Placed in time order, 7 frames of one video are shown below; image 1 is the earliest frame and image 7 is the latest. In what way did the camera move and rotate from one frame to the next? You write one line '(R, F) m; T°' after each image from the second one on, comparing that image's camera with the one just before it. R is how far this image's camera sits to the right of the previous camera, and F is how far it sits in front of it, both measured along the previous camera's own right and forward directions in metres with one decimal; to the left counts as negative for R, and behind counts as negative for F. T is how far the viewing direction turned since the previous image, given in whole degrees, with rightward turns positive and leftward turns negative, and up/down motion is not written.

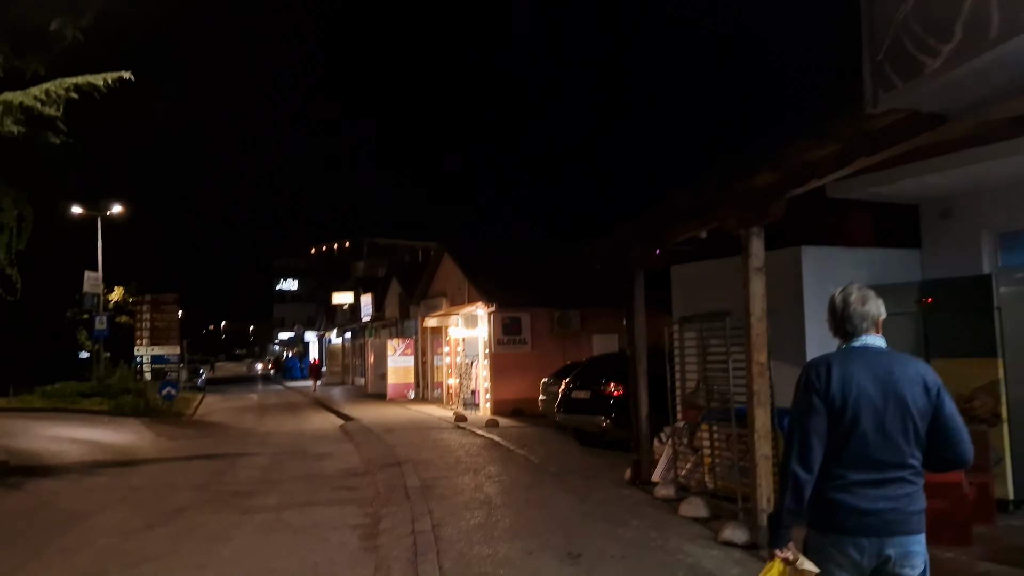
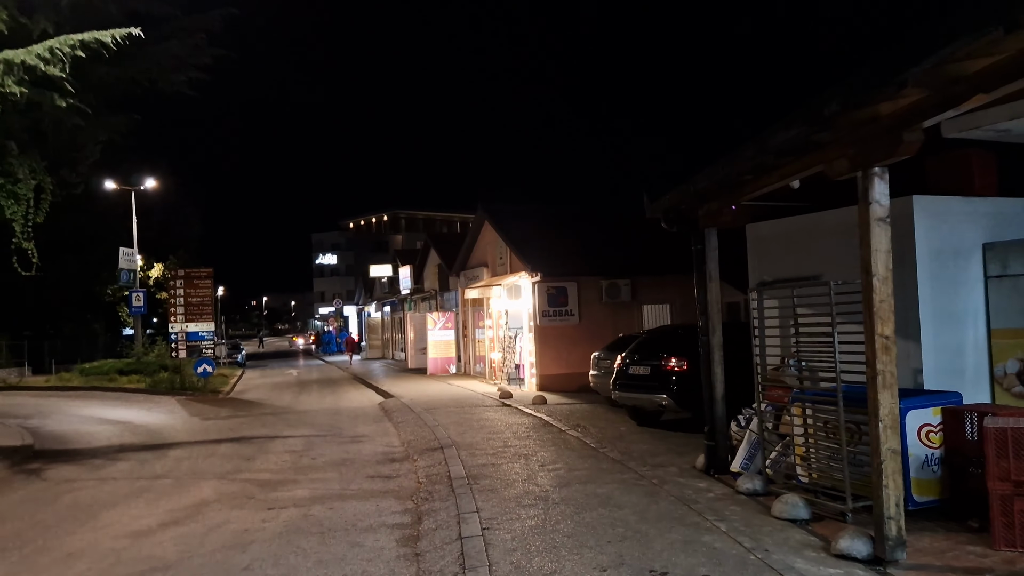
(-0.2, +1.1) m; -3°
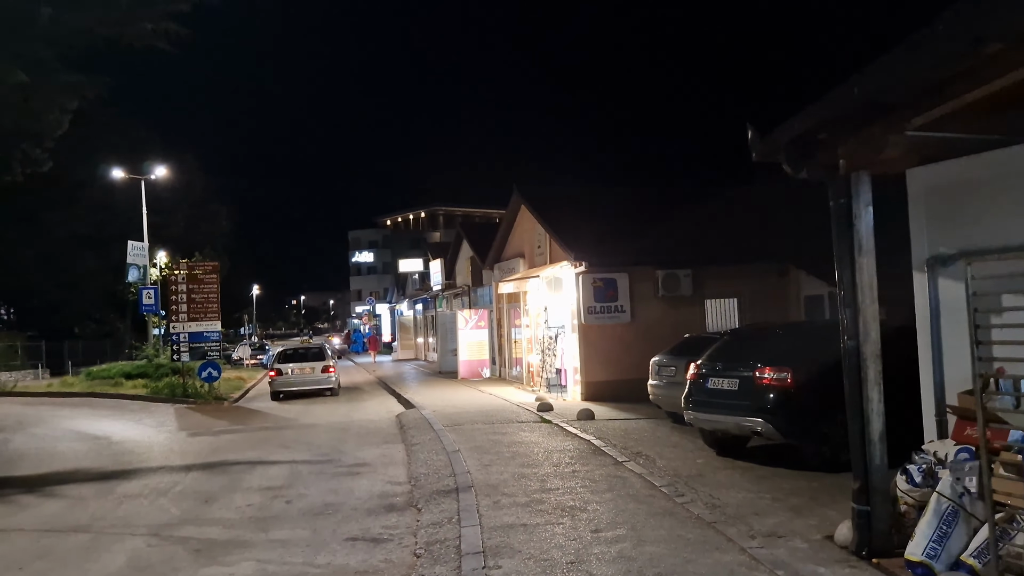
(0.0, +2.9) m; -3°
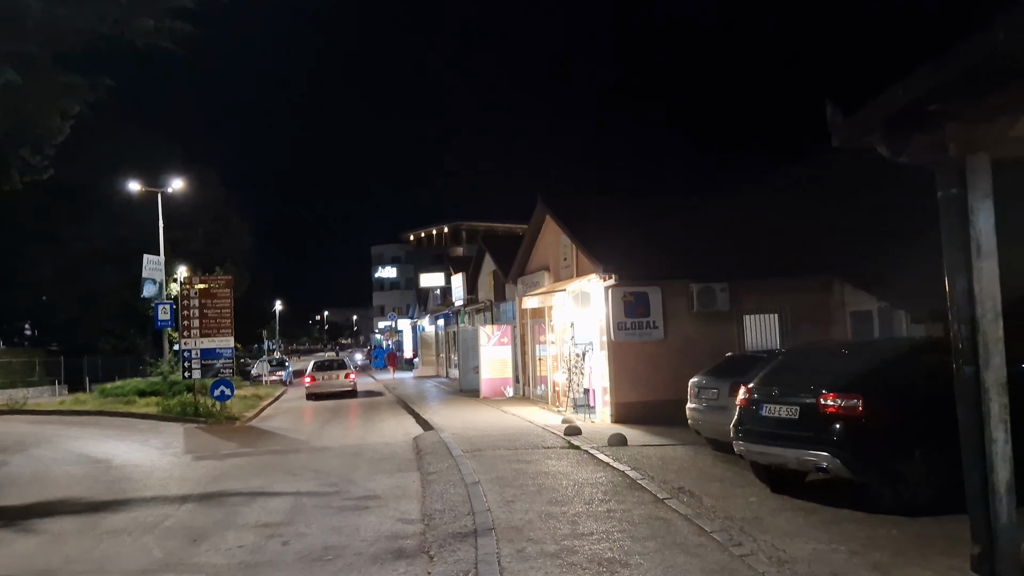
(0.0, +1.0) m; -2°
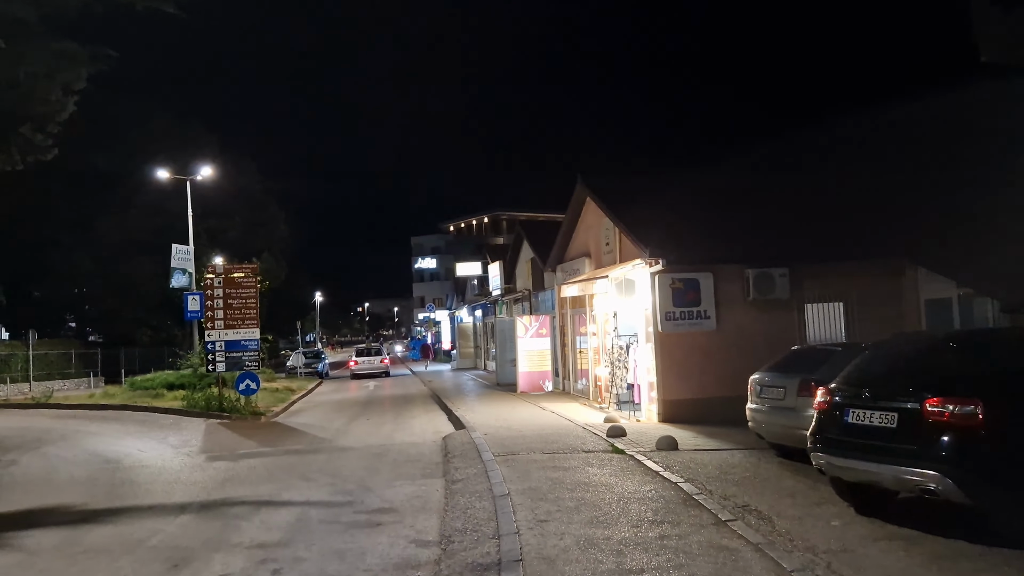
(+0.1, +1.2) m; -3°
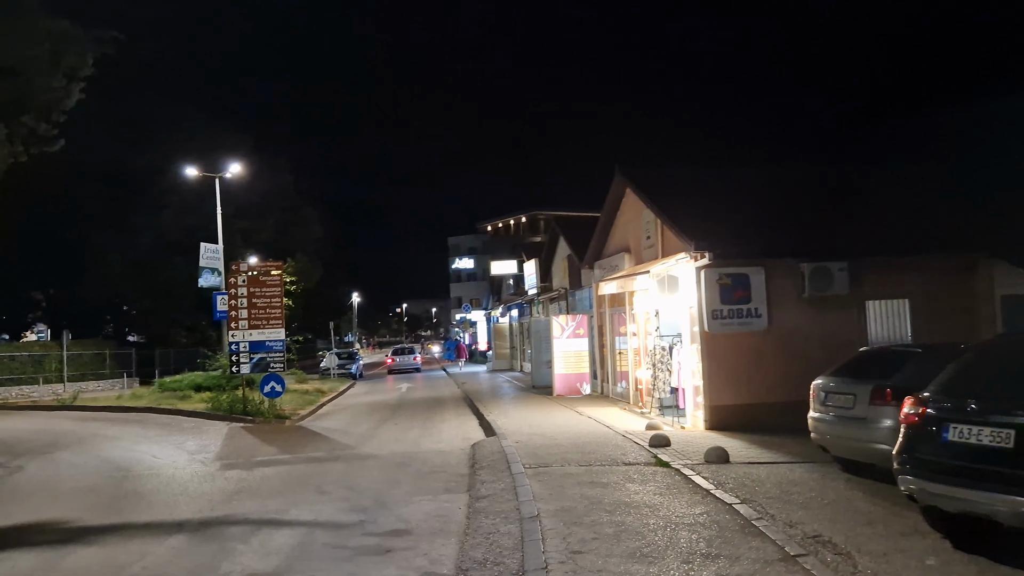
(+0.1, +1.0) m; -3°
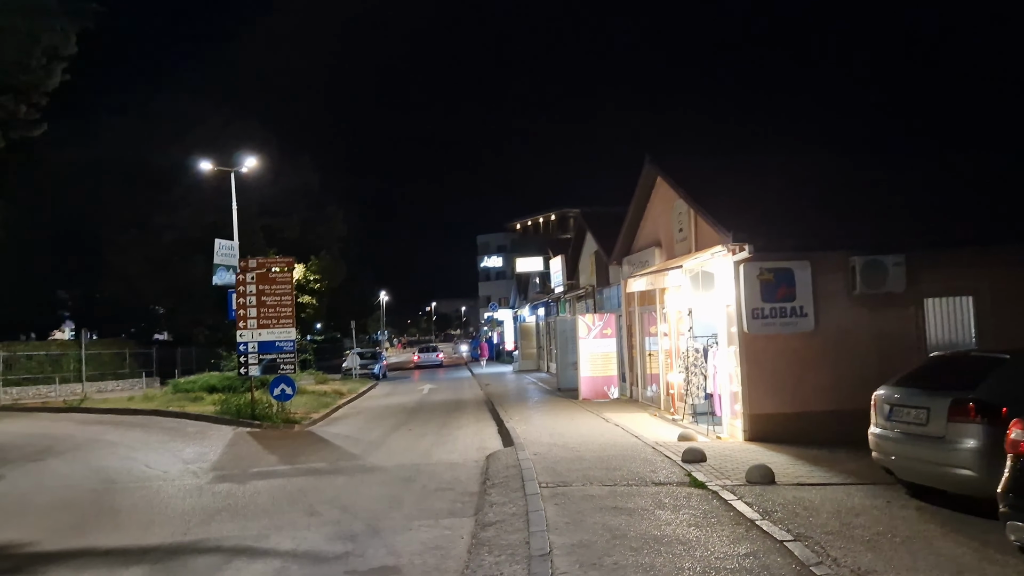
(+0.2, +1.2) m; -2°
